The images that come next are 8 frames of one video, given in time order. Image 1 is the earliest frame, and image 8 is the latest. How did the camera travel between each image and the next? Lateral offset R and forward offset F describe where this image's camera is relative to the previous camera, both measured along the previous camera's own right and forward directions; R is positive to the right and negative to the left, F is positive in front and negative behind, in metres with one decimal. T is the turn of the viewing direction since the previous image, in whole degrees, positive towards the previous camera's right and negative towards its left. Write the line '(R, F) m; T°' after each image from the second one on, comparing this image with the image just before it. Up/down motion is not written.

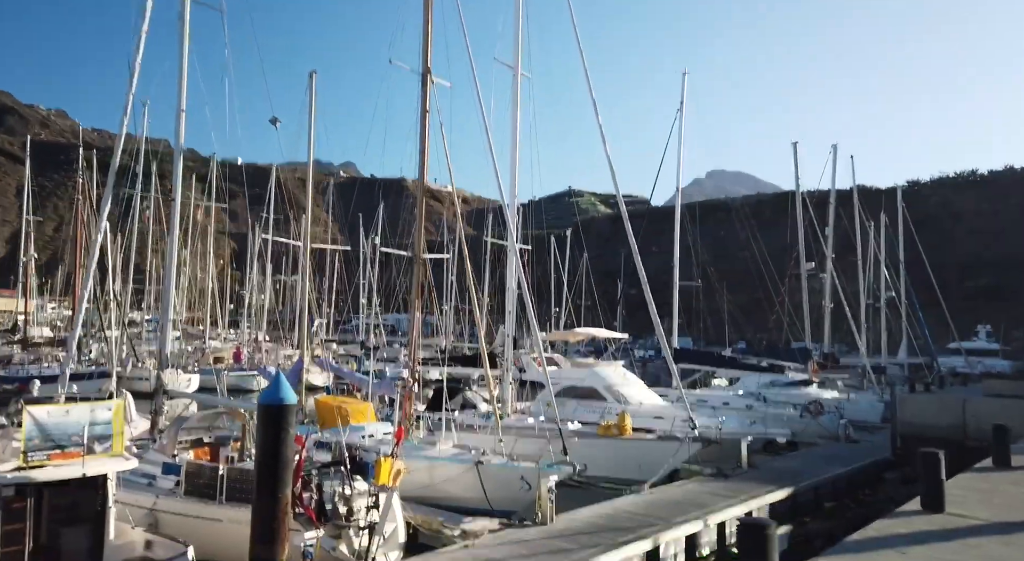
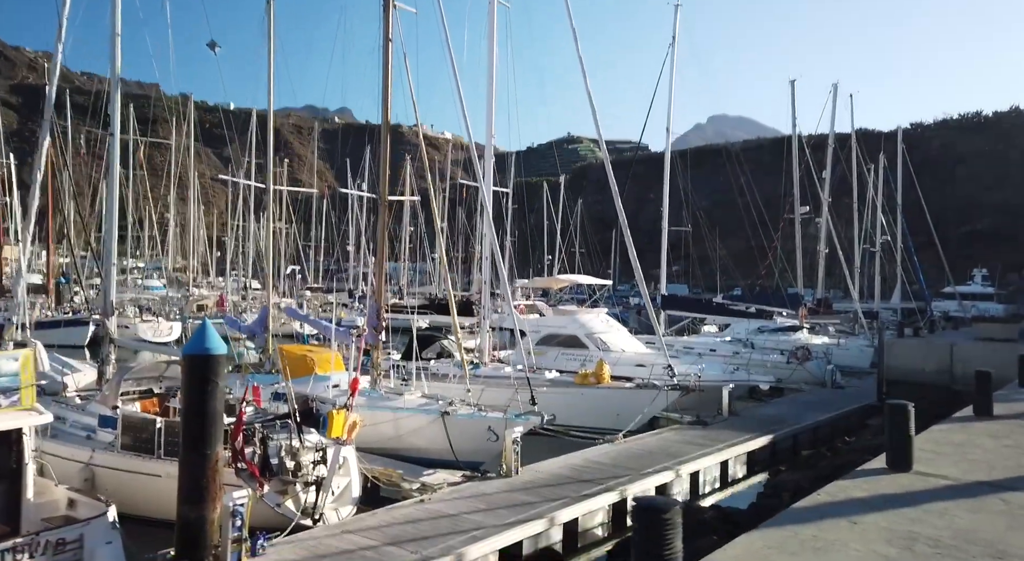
(+0.4, +0.5) m; 0°
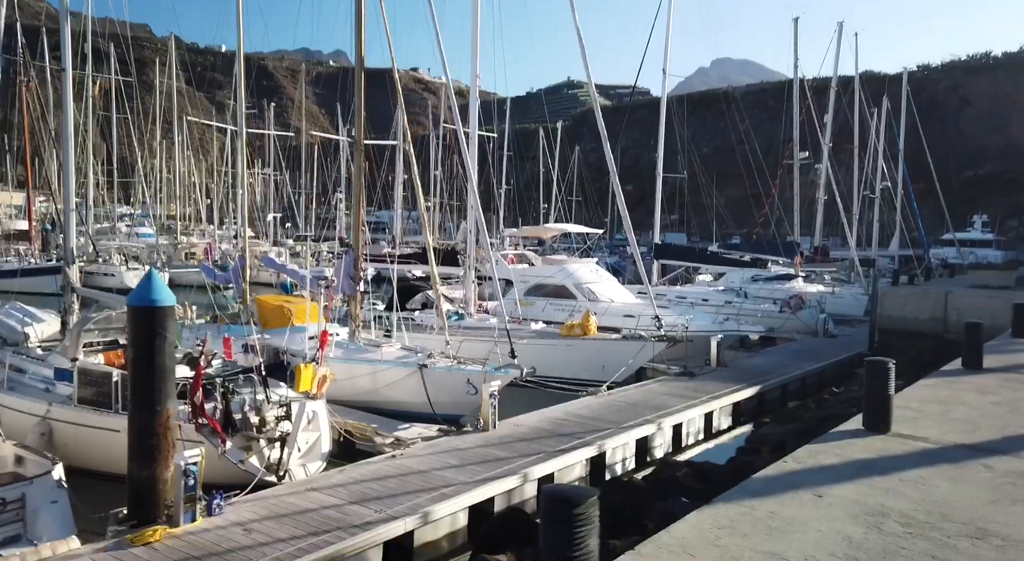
(+0.2, +0.3) m; 0°
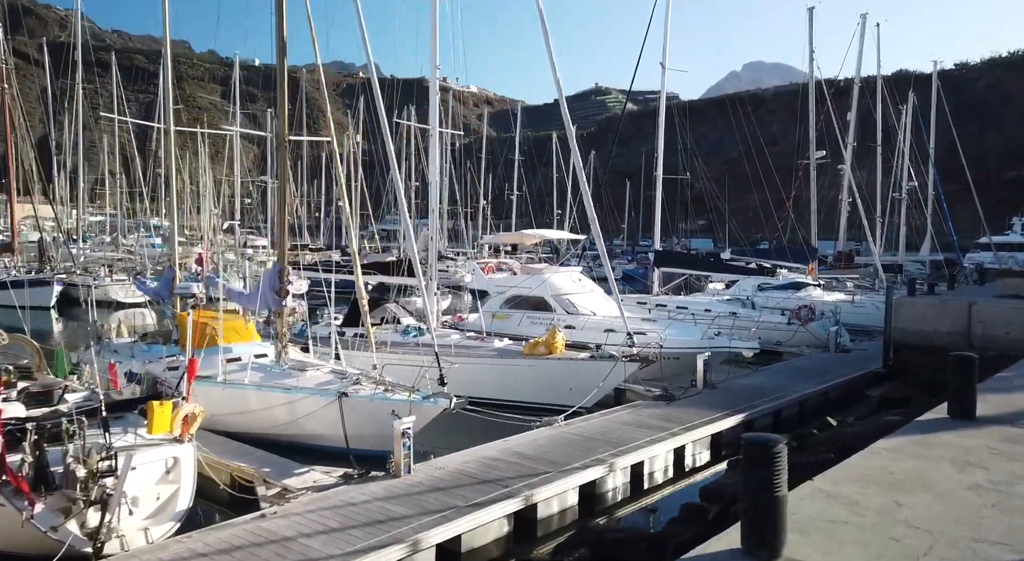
(+1.1, +1.5) m; -2°
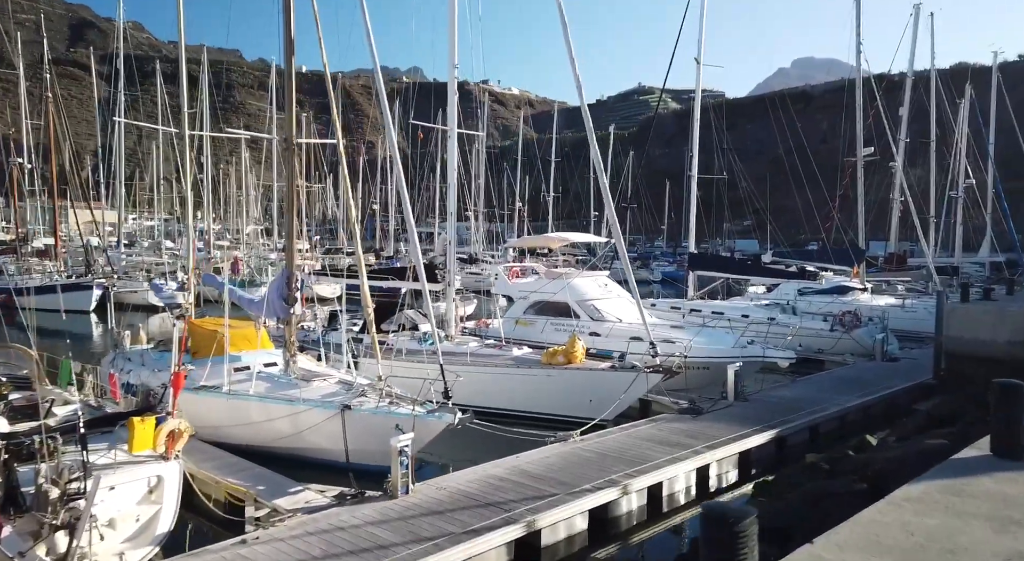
(+0.4, +0.5) m; -3°
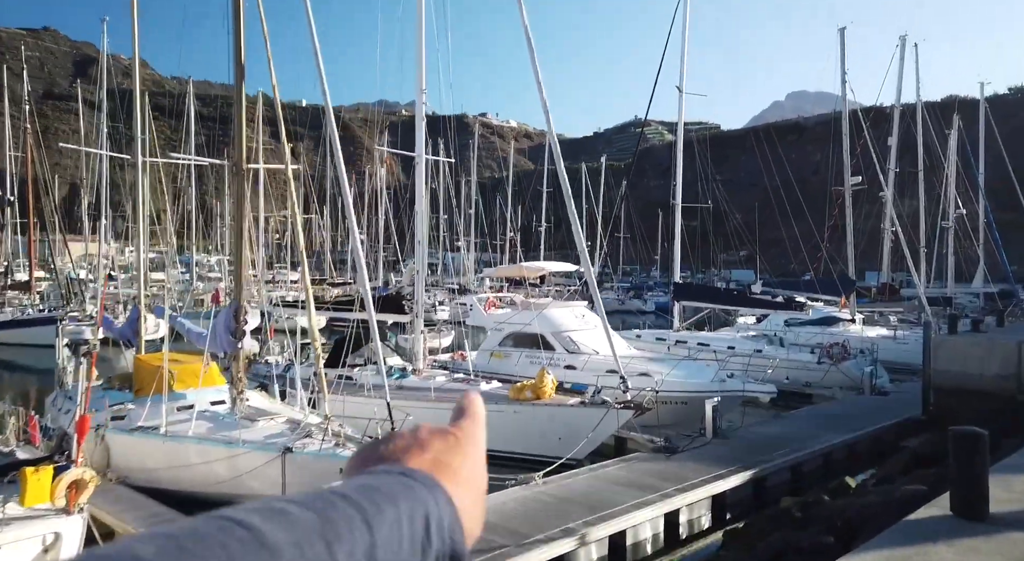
(+0.4, +0.5) m; 0°
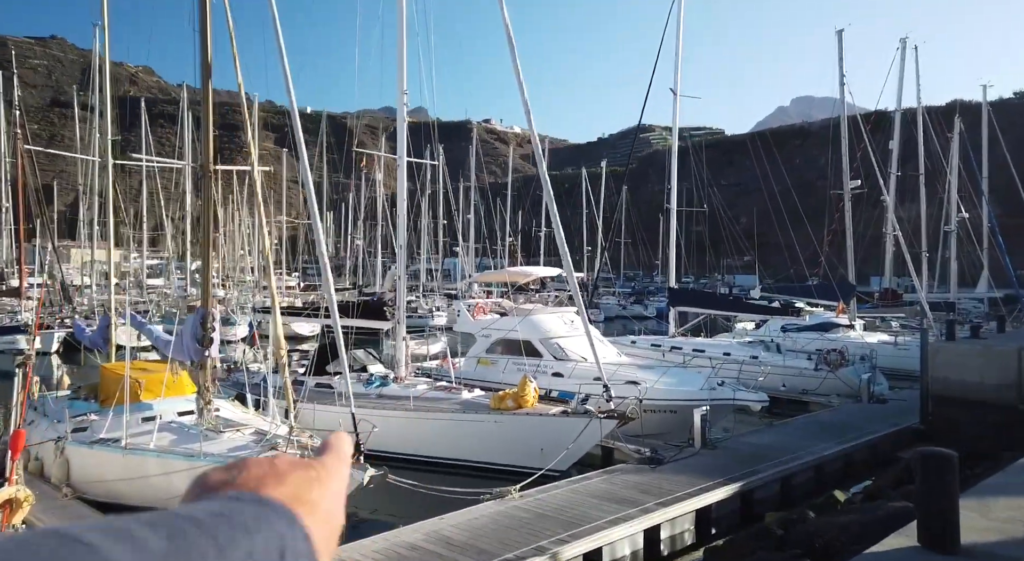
(+0.3, +0.4) m; 0°
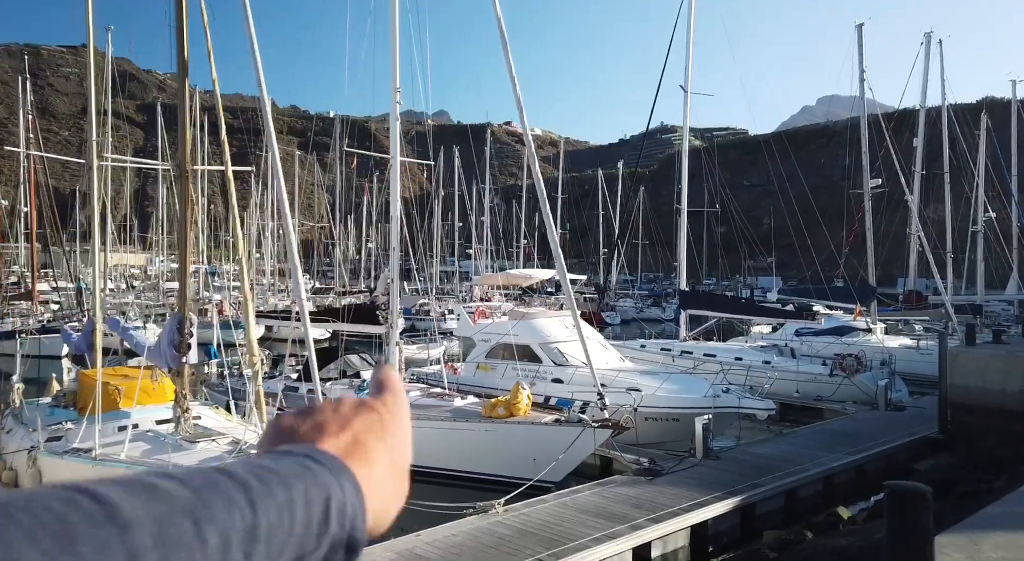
(+0.4, +0.4) m; -2°
